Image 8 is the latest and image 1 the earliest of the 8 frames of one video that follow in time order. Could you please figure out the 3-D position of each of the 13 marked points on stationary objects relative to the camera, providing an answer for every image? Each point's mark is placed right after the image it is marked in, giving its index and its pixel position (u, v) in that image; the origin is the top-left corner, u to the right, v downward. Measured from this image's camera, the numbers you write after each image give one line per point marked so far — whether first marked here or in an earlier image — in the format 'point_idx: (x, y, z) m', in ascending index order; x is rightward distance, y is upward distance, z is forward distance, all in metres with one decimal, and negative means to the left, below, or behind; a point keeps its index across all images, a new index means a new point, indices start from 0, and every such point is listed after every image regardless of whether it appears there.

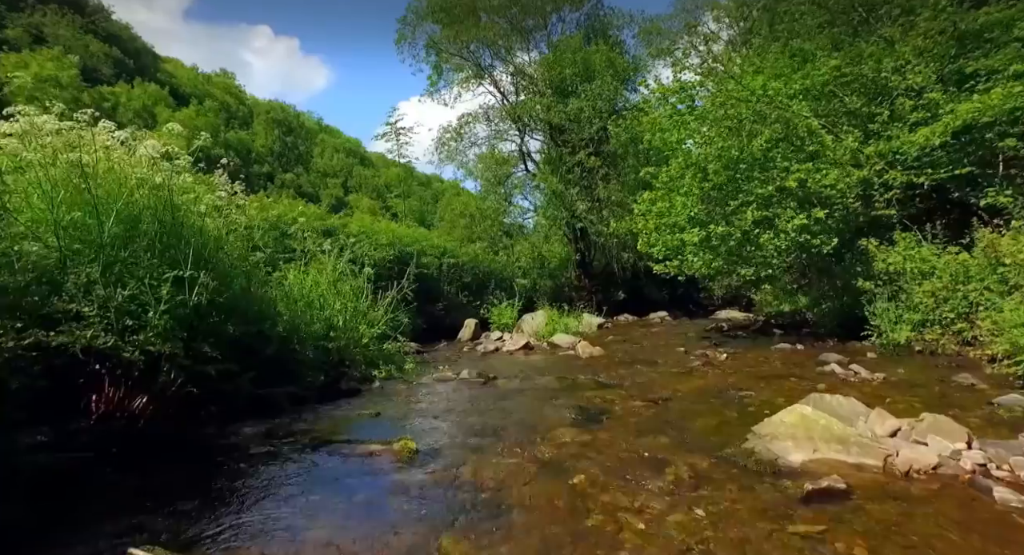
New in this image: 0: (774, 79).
0: (+7.7, +5.9, +15.9) m
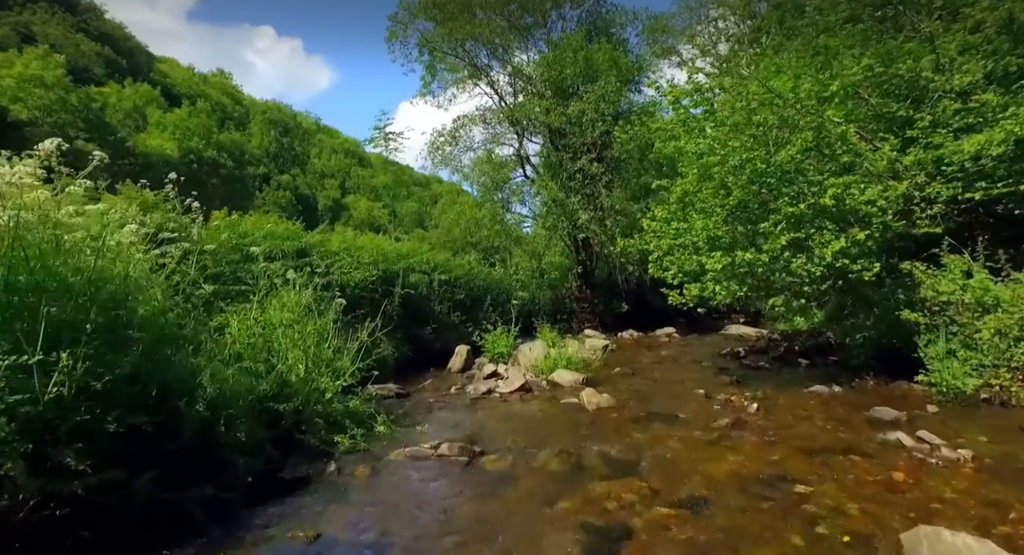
0: (+7.6, +5.3, +14.3) m
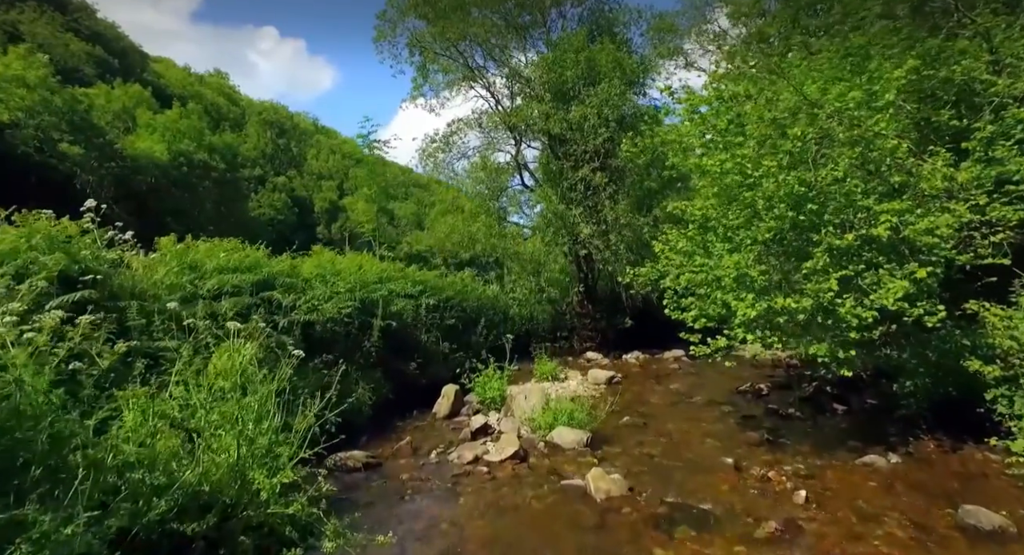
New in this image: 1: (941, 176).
0: (+7.5, +4.5, +12.6) m
1: (+7.7, +1.8, +9.5) m
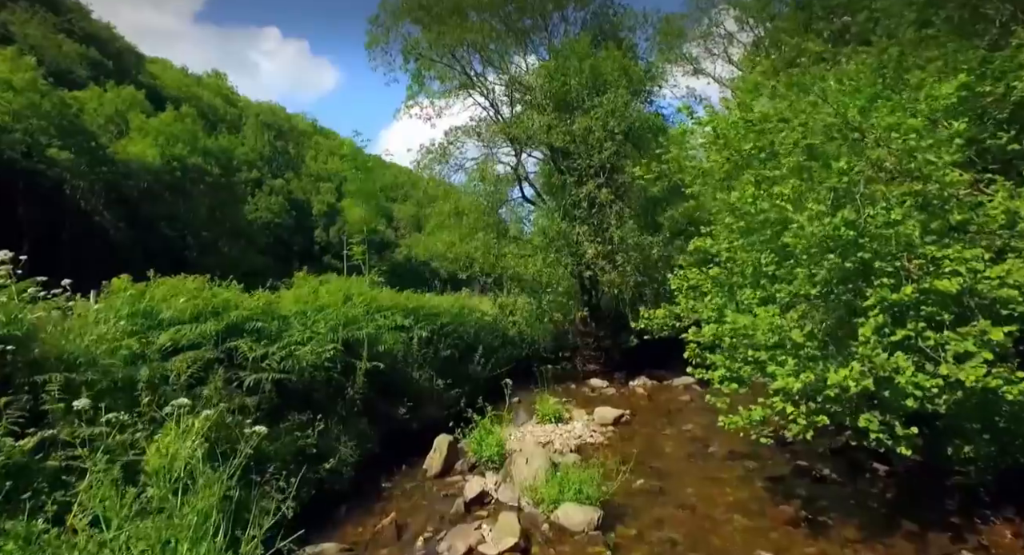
0: (+7.5, +3.6, +11.3) m
1: (+7.7, +0.9, +8.2) m
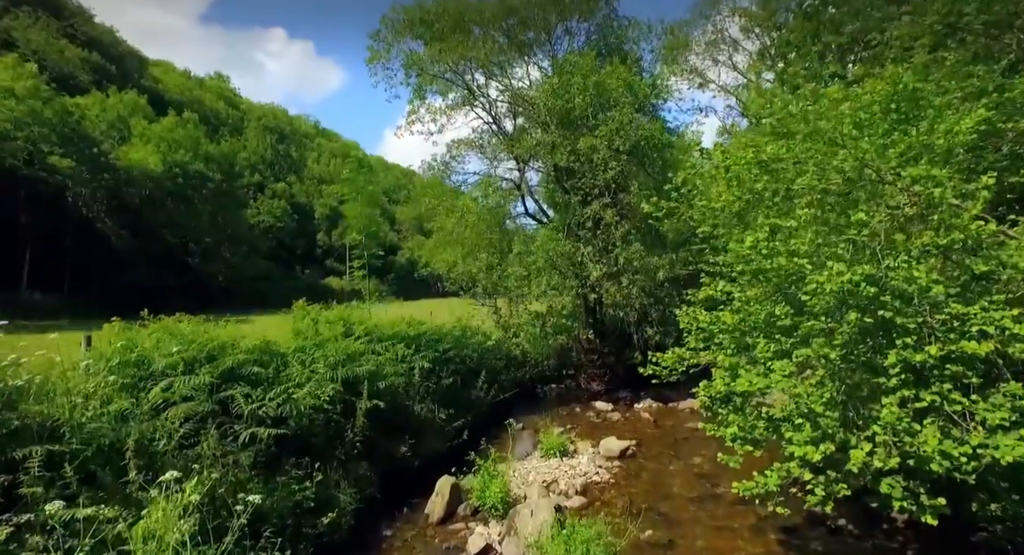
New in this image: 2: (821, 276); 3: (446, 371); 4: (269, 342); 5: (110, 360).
0: (+7.6, +2.8, +10.9) m
1: (+7.7, +0.1, +7.8) m
2: (+4.7, 0.0, +8.0) m
3: (-2.0, -2.9, +16.4) m
4: (-5.3, -1.4, +11.7) m
5: (-6.5, -1.3, +8.7) m
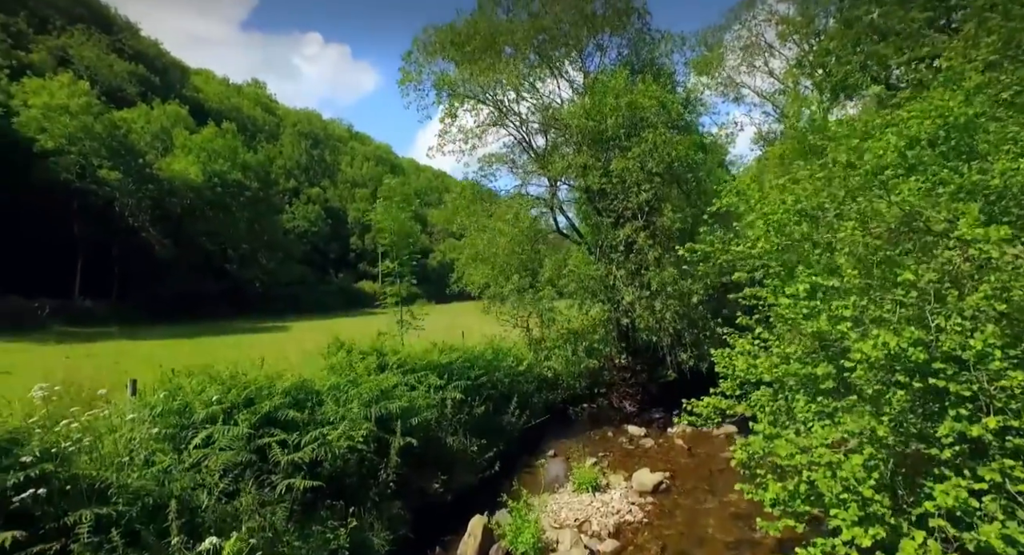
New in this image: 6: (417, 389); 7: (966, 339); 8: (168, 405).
0: (+8.2, +2.0, +10.4) m
1: (+8.2, -0.8, +7.3) m
2: (+5.2, -0.9, +7.6) m
3: (-1.1, -3.8, +16.4) m
4: (-4.6, -2.3, +11.9) m
5: (-6.0, -2.2, +9.0) m
6: (-2.5, -2.9, +13.8) m
7: (+6.0, -0.8, +6.9) m
8: (-5.8, -2.1, +9.1) m
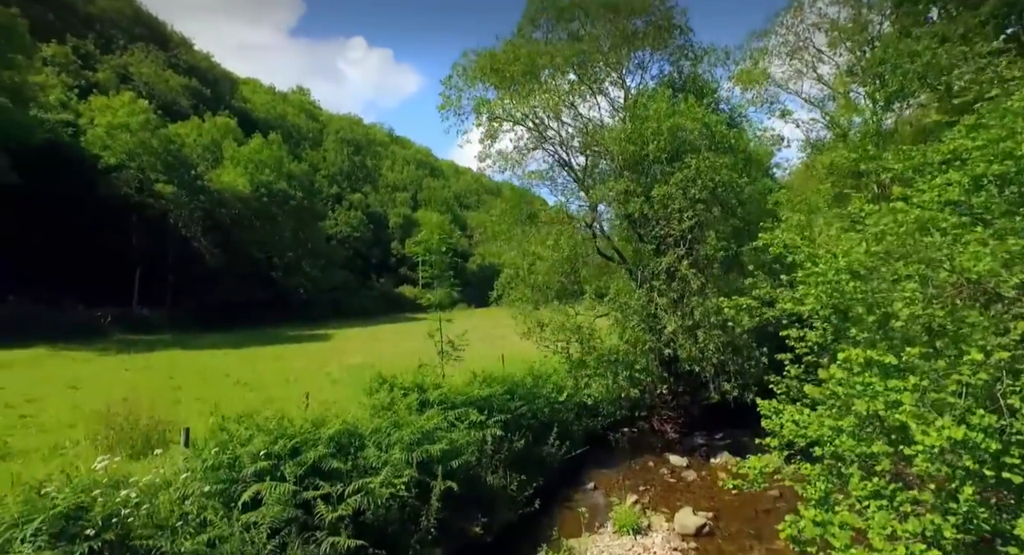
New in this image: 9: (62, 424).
0: (+8.9, +0.9, +9.7) m
1: (+8.7, -1.8, +6.7) m
2: (+5.7, -1.9, +7.2) m
3: (+0.1, -4.8, +16.4) m
4: (-3.7, -3.3, +12.1) m
5: (-5.3, -3.2, +9.3) m
6: (-1.5, -3.9, +13.9) m
7: (+6.5, -1.9, +6.4) m
8: (-5.1, -3.2, +9.4) m
9: (-15.7, -5.1, +18.7) m
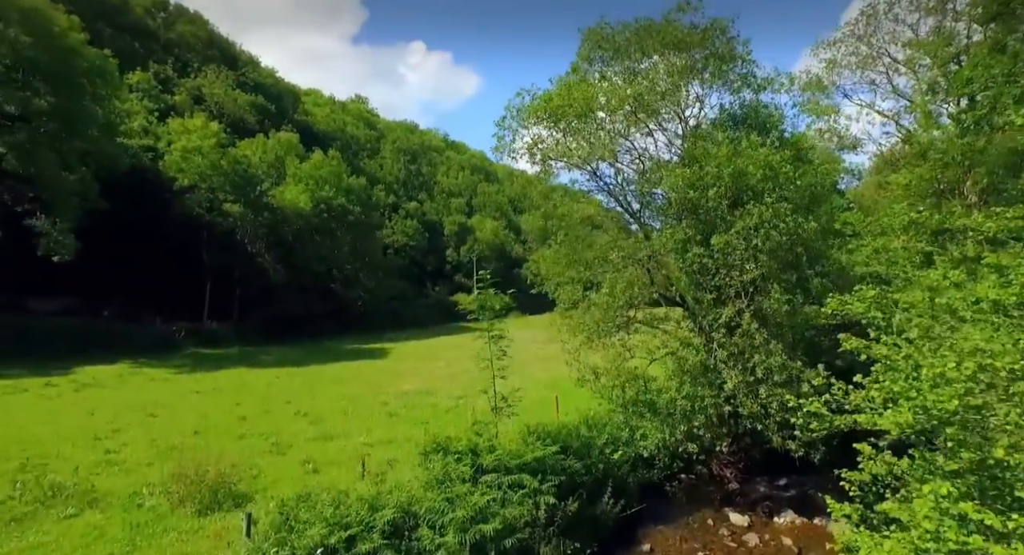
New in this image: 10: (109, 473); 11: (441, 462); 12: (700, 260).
0: (+9.8, -0.9, +8.6) m
1: (+9.3, -3.7, +5.6) m
2: (+6.4, -3.8, +6.4) m
3: (+1.7, -6.6, +16.1) m
4: (-2.5, -5.1, +12.2) m
5: (-4.4, -5.1, +9.6) m
6: (-0.1, -5.7, +13.8) m
7: (+7.1, -3.7, +5.5) m
8: (-4.2, -5.0, +9.6) m
9: (-13.9, -6.9, +19.9) m
10: (-14.2, -6.9, +18.8) m
11: (-2.0, -4.8, +14.5) m
12: (+6.6, +0.7, +18.9) m
